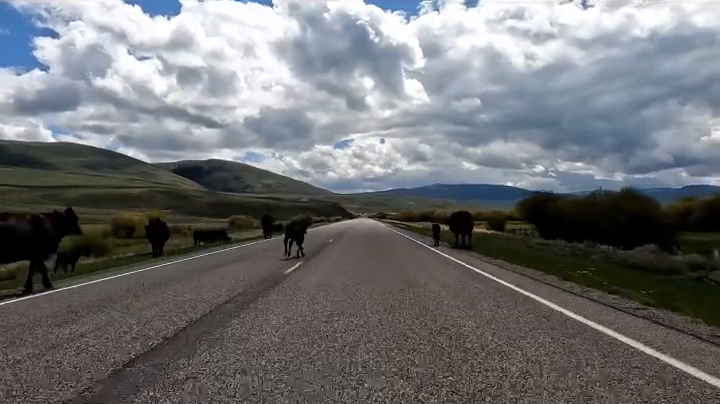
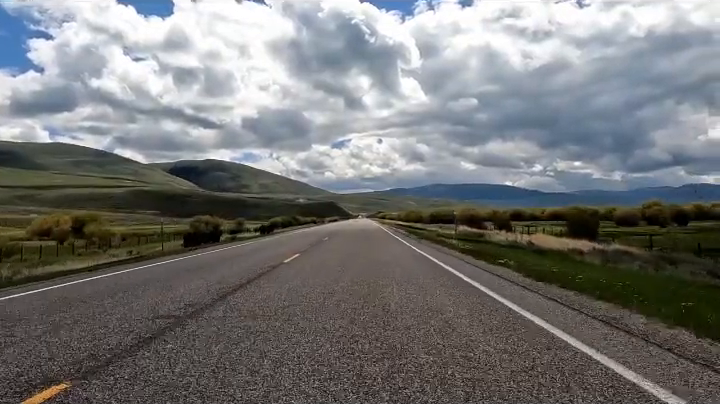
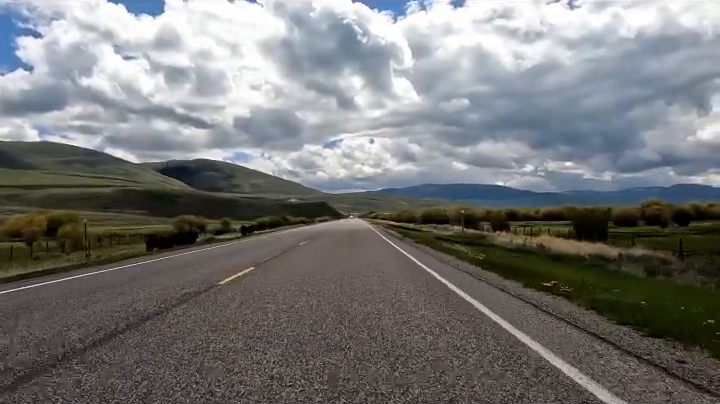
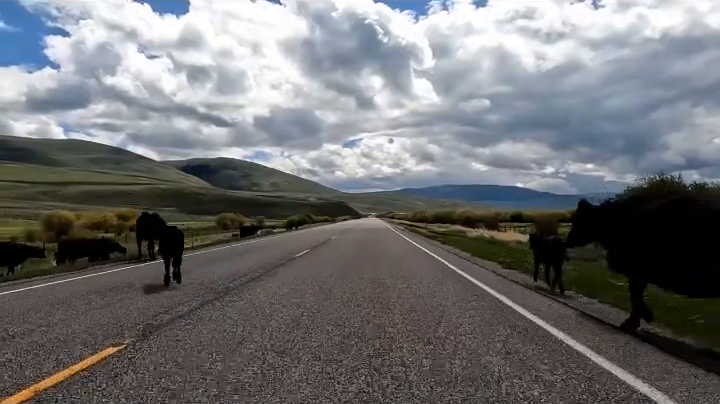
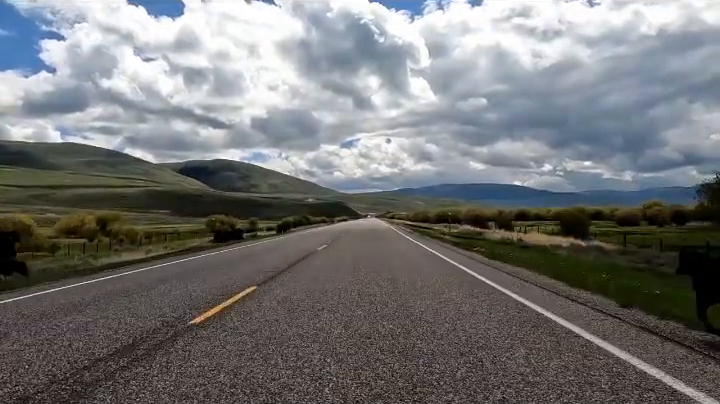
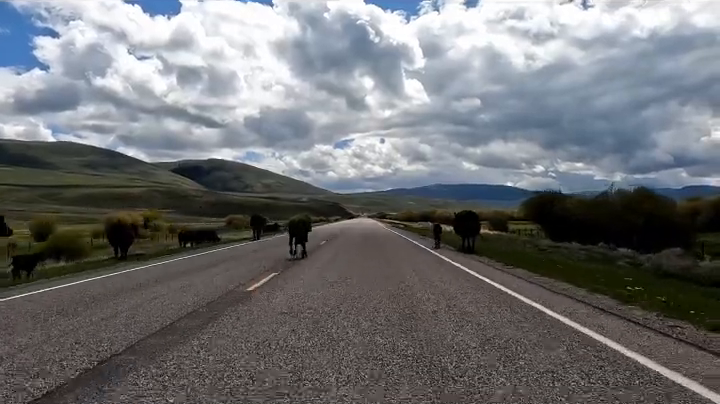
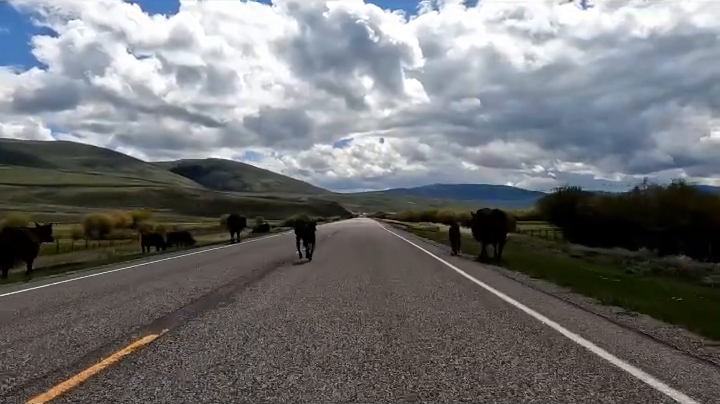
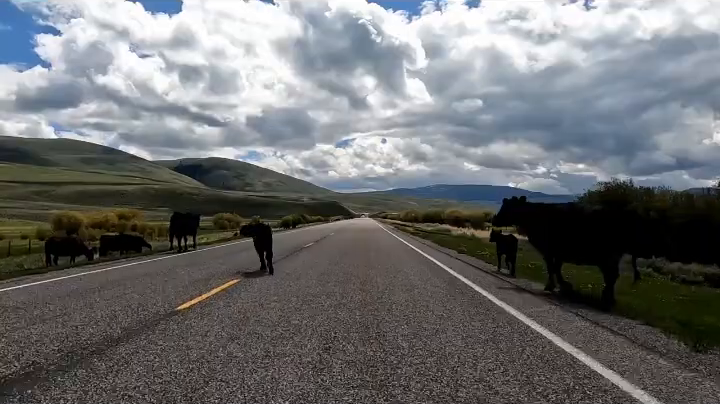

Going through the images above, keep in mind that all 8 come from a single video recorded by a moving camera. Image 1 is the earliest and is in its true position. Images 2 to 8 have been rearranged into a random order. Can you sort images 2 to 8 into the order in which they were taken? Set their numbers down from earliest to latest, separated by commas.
6, 7, 8, 4, 5, 2, 3
